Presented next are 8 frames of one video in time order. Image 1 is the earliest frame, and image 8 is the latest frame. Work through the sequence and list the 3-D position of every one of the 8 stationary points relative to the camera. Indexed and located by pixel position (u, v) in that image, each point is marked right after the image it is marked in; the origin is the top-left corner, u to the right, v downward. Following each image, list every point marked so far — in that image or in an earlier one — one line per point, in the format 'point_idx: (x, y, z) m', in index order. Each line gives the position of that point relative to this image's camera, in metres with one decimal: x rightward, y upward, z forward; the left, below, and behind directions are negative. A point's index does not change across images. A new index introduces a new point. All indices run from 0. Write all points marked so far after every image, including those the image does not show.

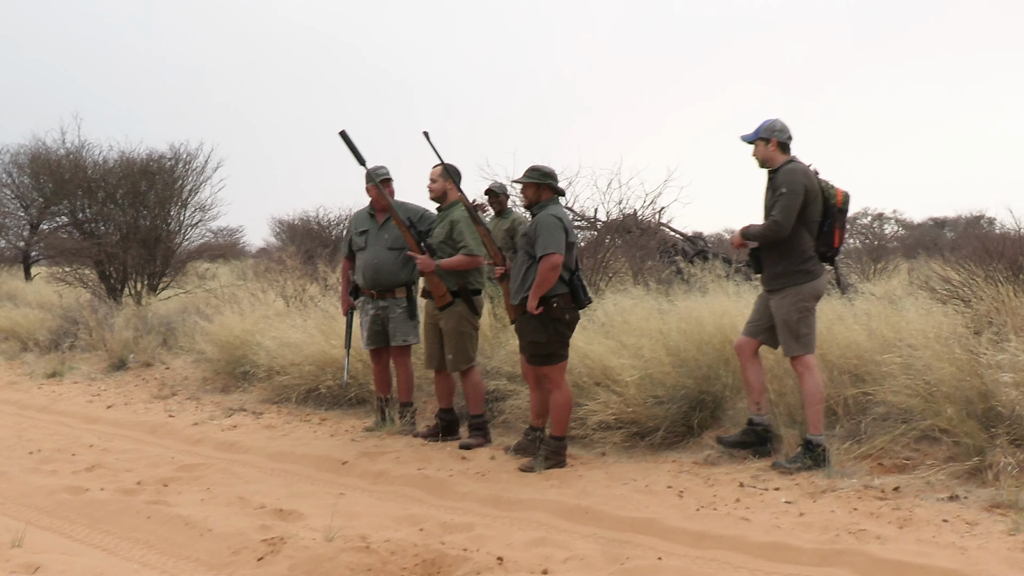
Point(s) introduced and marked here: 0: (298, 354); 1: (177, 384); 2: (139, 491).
0: (-1.2, -0.4, +7.4) m
1: (-2.0, -0.6, +7.7) m
2: (-1.7, -0.9, +5.8) m
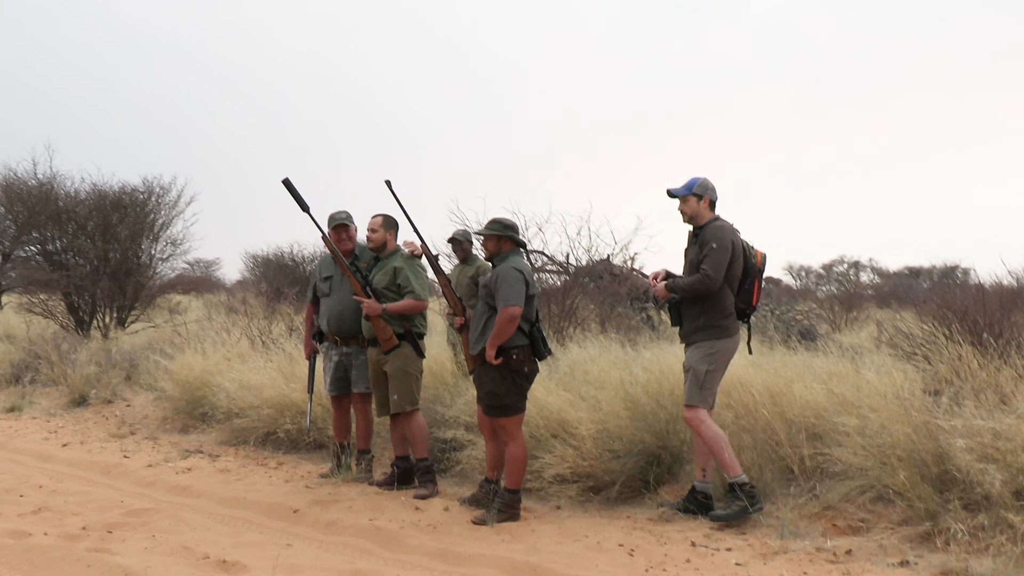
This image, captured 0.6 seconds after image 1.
0: (-1.5, -0.6, +7.3) m
1: (-2.3, -0.8, +7.6) m
2: (-1.9, -1.1, +5.7) m
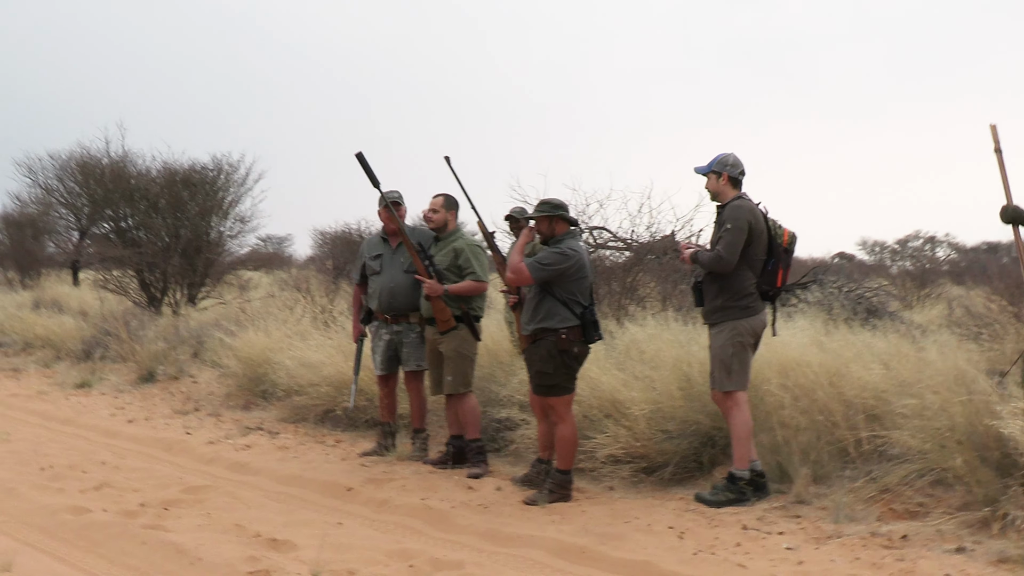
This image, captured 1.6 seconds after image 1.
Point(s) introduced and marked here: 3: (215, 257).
0: (-1.1, -0.5, +7.4) m
1: (-1.9, -0.7, +7.8) m
2: (-1.7, -1.0, +5.9) m
3: (-3.2, +0.4, +13.5) m
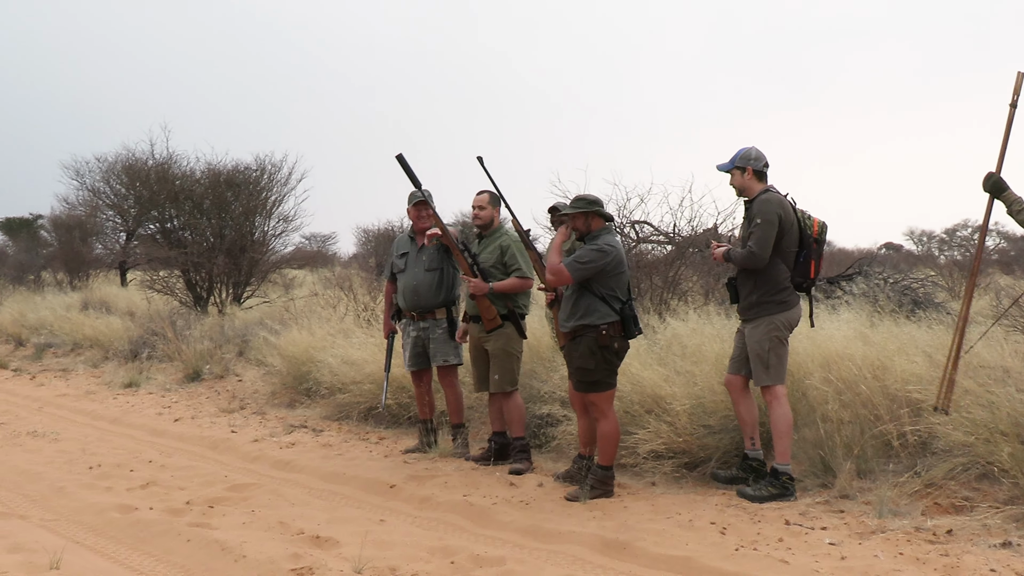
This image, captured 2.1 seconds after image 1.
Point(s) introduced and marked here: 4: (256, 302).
0: (-0.9, -0.5, +7.5) m
1: (-1.7, -0.7, +7.9) m
2: (-1.5, -1.0, +5.9) m
3: (-2.7, +0.4, +13.6) m
4: (-3.1, -0.1, +15.2) m
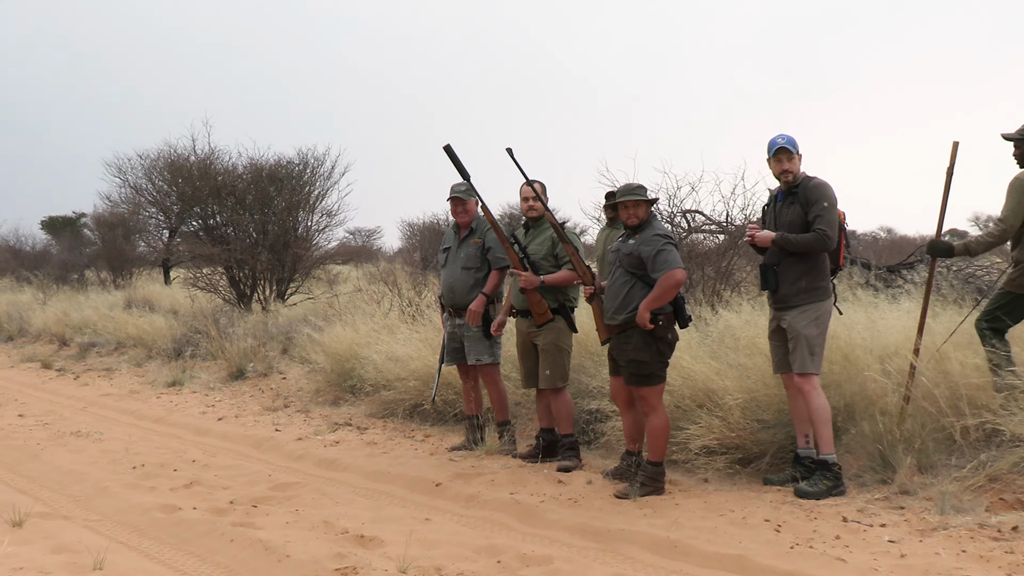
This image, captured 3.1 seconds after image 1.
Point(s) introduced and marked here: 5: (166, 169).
0: (-0.6, -0.5, +7.4) m
1: (-1.4, -0.7, +7.8) m
2: (-1.3, -1.0, +5.9) m
3: (-2.2, +0.4, +13.6) m
4: (-2.5, -0.1, +15.2) m
5: (-3.6, +1.2, +13.3) m
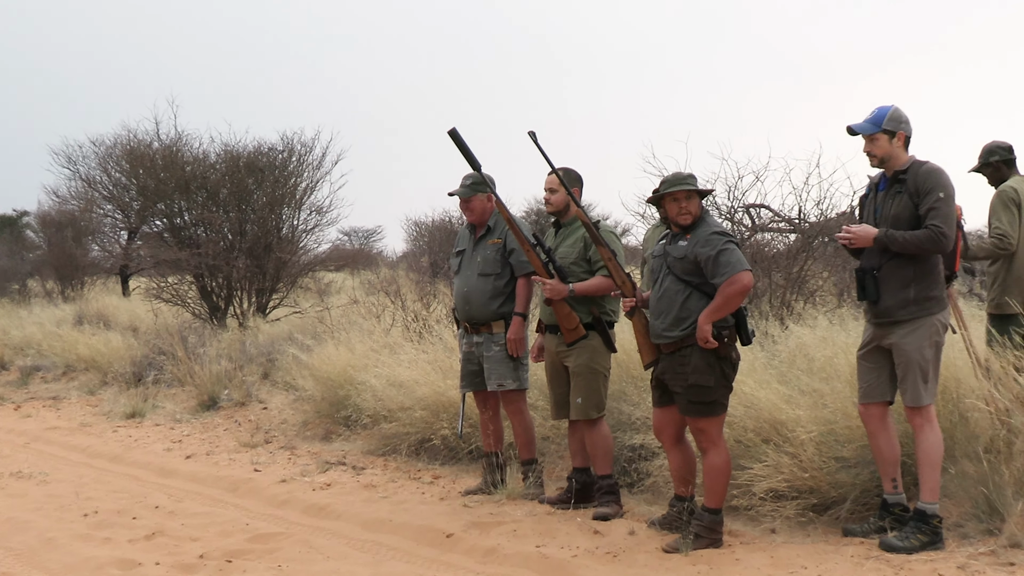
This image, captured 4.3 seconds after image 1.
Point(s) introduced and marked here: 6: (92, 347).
0: (-0.5, -0.5, +6.3) m
1: (-1.3, -0.7, +6.7) m
2: (-1.2, -1.1, +4.8) m
3: (-2.1, +0.2, +12.5) m
4: (-2.4, -0.4, +14.1) m
5: (-3.5, +1.0, +12.2) m
6: (-2.7, -0.4, +8.4) m
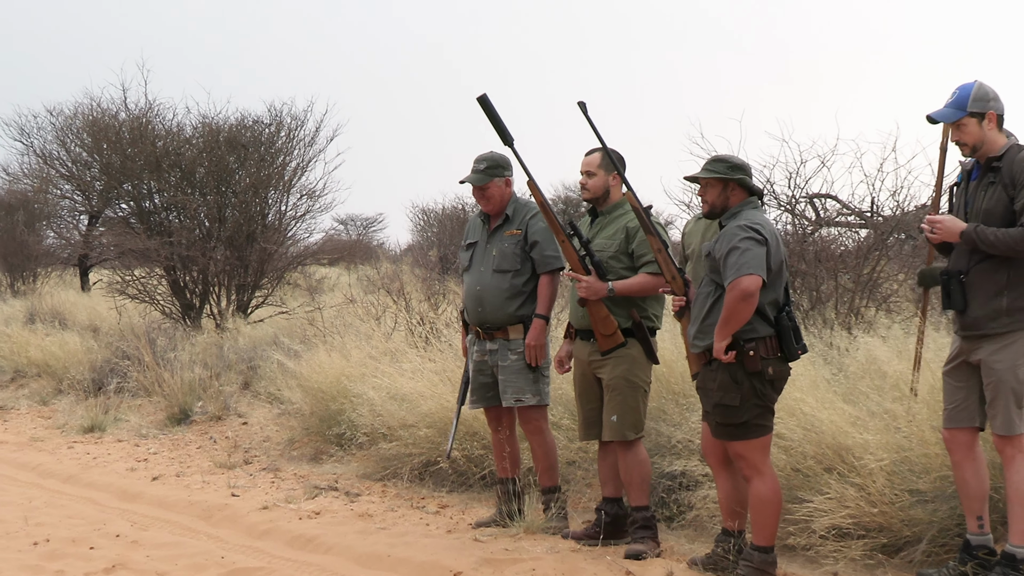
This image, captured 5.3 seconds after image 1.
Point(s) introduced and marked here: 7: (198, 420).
0: (-0.5, -0.5, +5.5) m
1: (-1.2, -0.7, +6.0) m
2: (-1.1, -1.0, +4.0) m
3: (-2.1, +0.2, +11.7) m
4: (-2.4, -0.4, +13.3) m
5: (-3.5, +1.1, +11.4) m
6: (-2.6, -0.4, +7.7) m
7: (-1.5, -0.6, +6.4) m
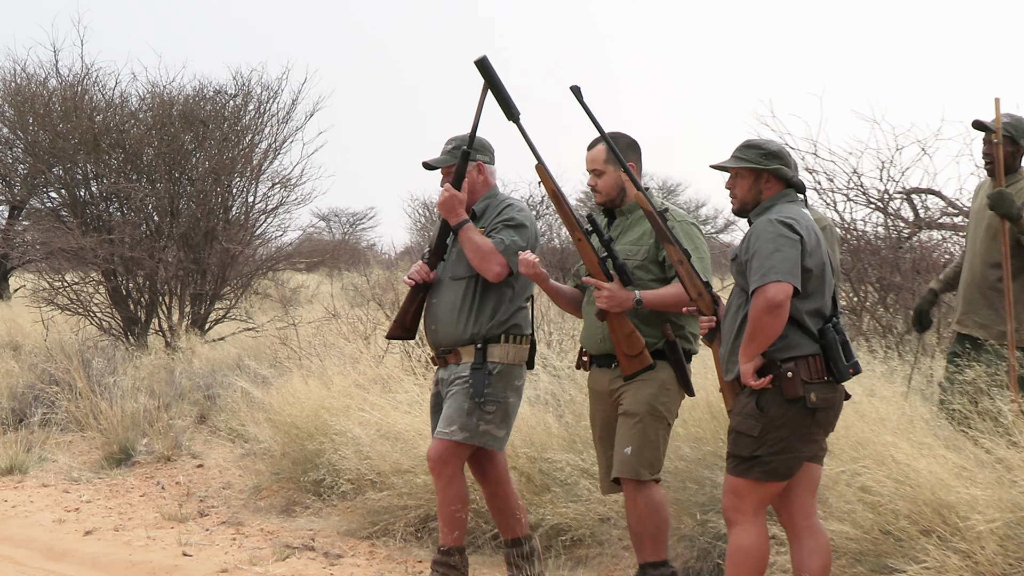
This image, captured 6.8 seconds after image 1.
0: (-0.4, -0.6, +4.6) m
1: (-1.2, -0.8, +5.0) m
2: (-1.1, -1.1, +3.1) m
3: (-2.1, +0.1, +10.8) m
4: (-2.5, -0.5, +12.4) m
5: (-3.5, +1.0, +10.5) m
6: (-2.6, -0.4, +6.7) m
7: (-1.5, -0.7, +5.4) m
